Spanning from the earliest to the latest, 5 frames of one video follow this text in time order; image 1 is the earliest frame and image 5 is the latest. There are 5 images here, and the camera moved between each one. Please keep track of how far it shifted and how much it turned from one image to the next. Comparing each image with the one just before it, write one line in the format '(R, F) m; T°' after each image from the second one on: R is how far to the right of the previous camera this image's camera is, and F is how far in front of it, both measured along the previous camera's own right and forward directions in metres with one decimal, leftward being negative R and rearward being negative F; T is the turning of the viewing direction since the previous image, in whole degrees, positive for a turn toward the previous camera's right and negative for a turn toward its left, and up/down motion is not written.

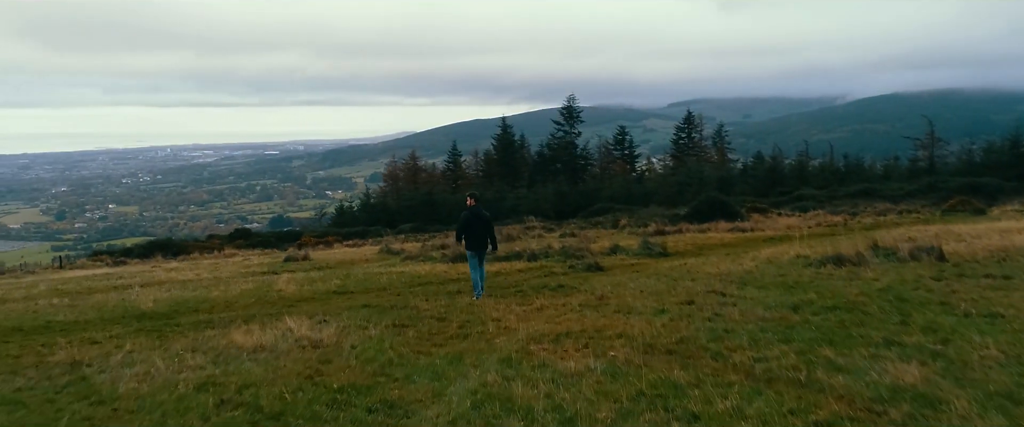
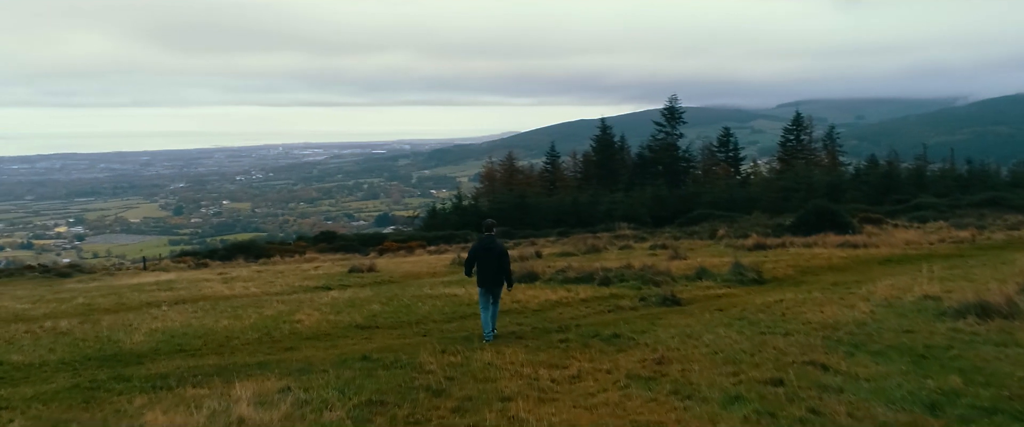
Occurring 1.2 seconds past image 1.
(+0.5, +1.5) m; -8°
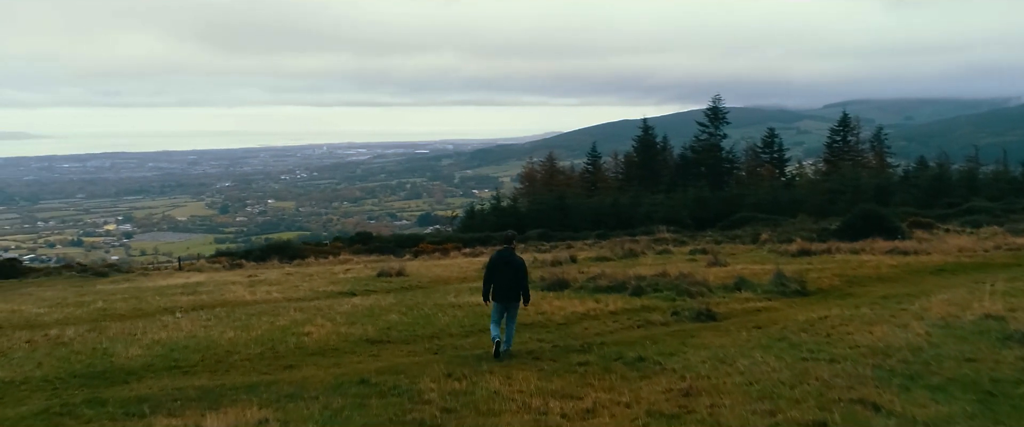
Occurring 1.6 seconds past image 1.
(+0.2, +0.5) m; -3°
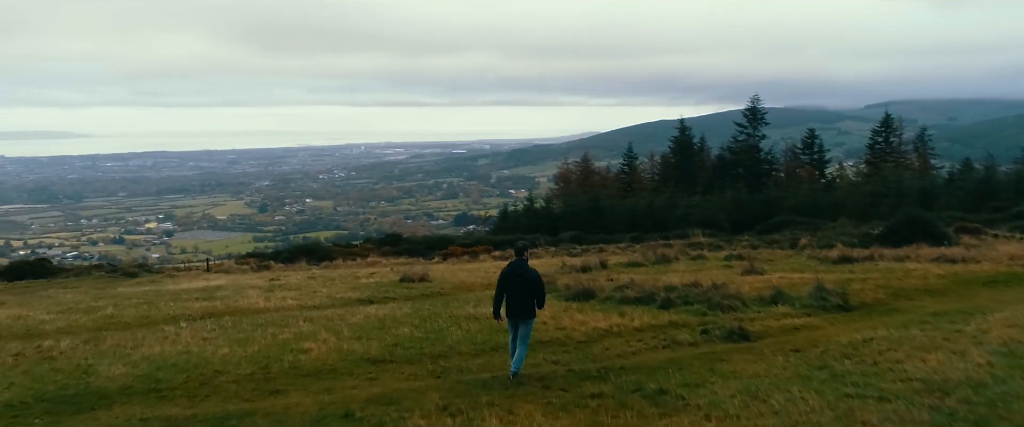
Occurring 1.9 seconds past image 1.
(+0.2, +0.6) m; -3°
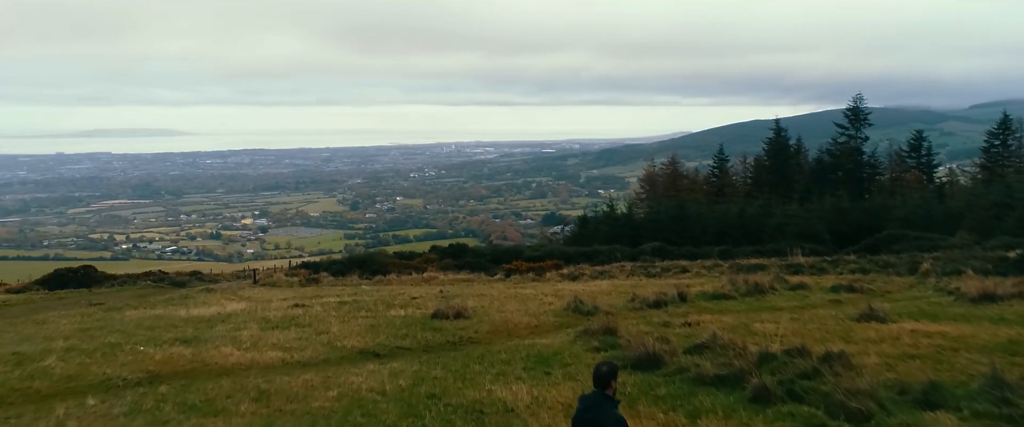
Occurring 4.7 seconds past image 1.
(+0.6, +3.0) m; -7°
